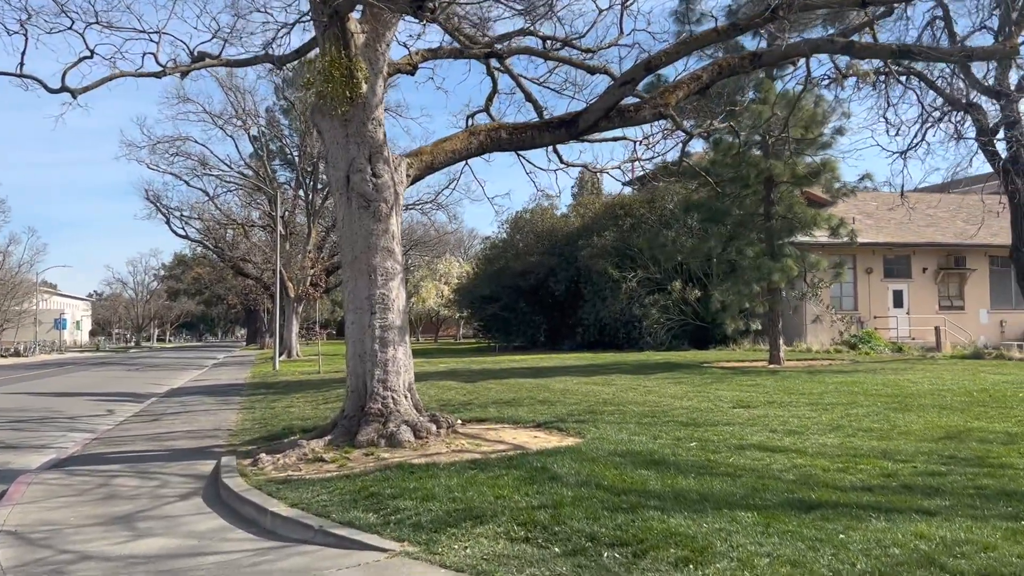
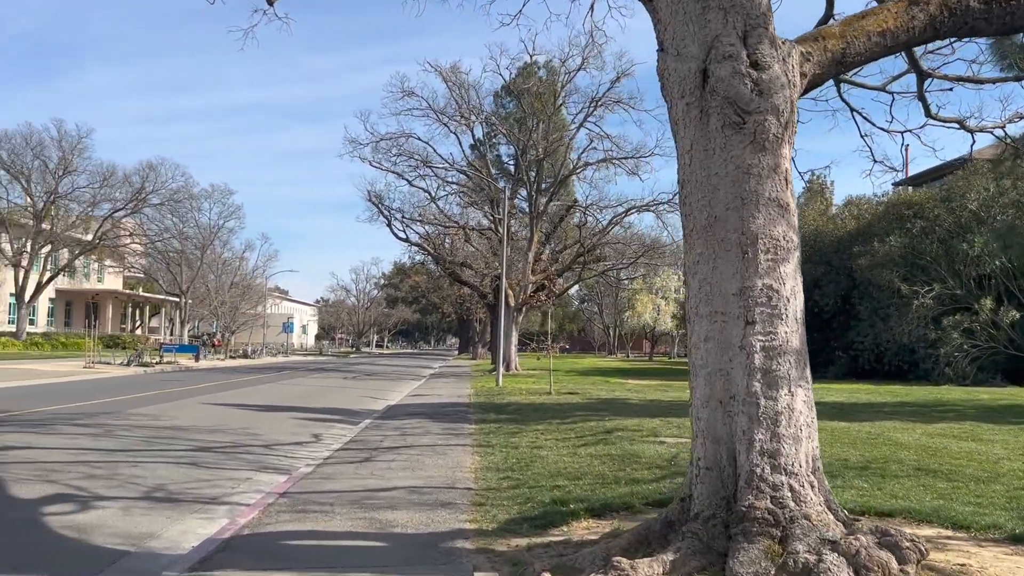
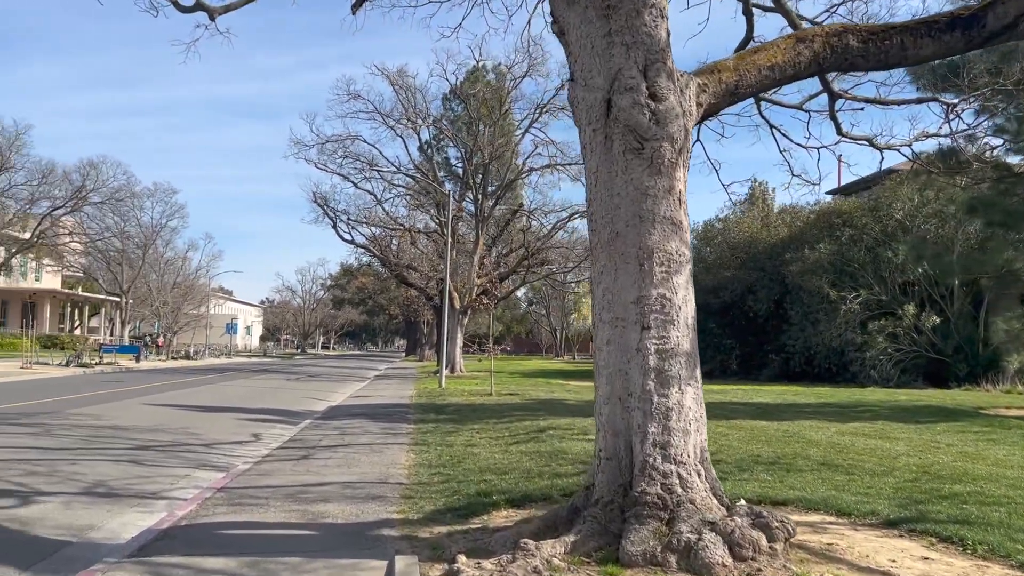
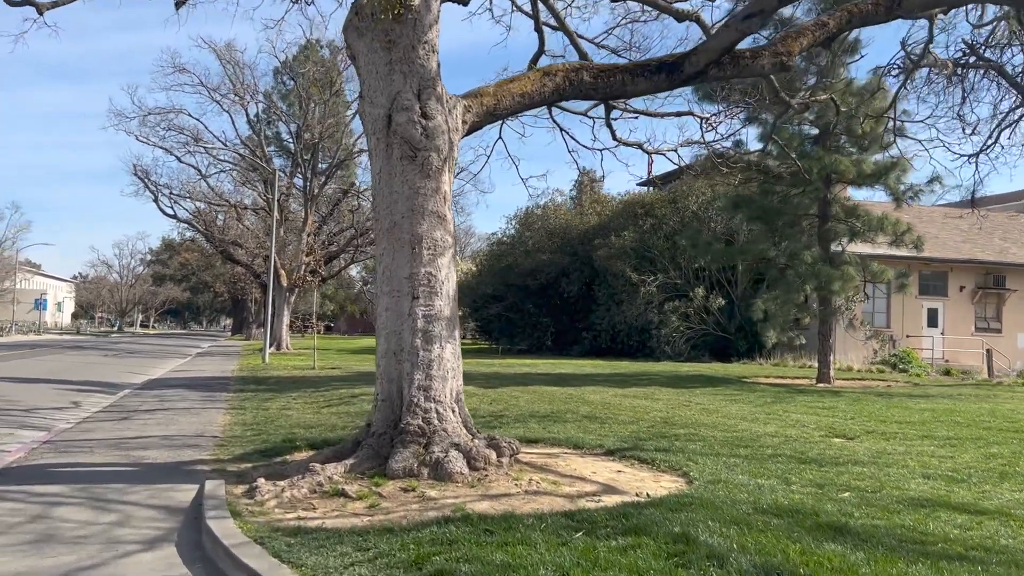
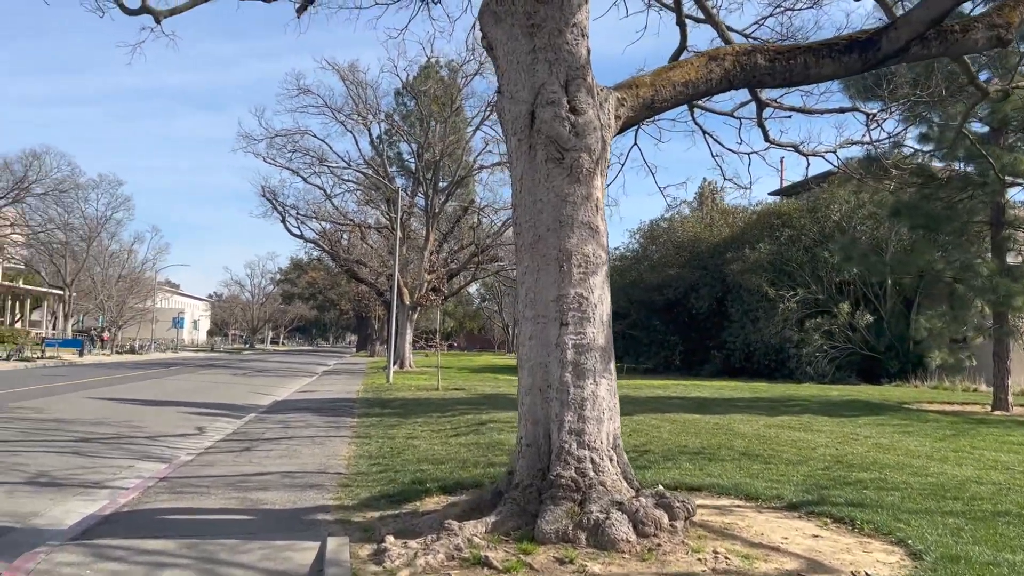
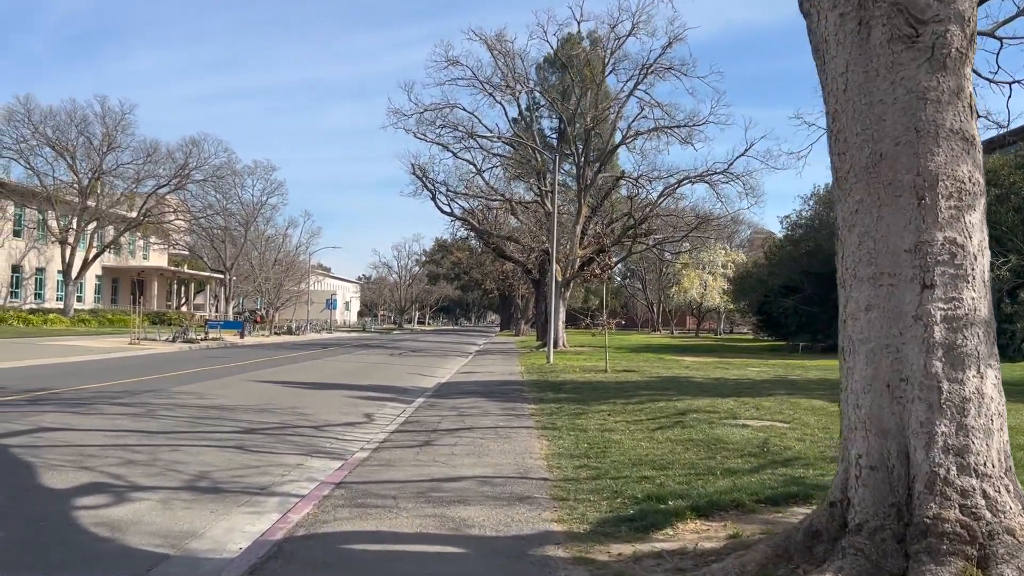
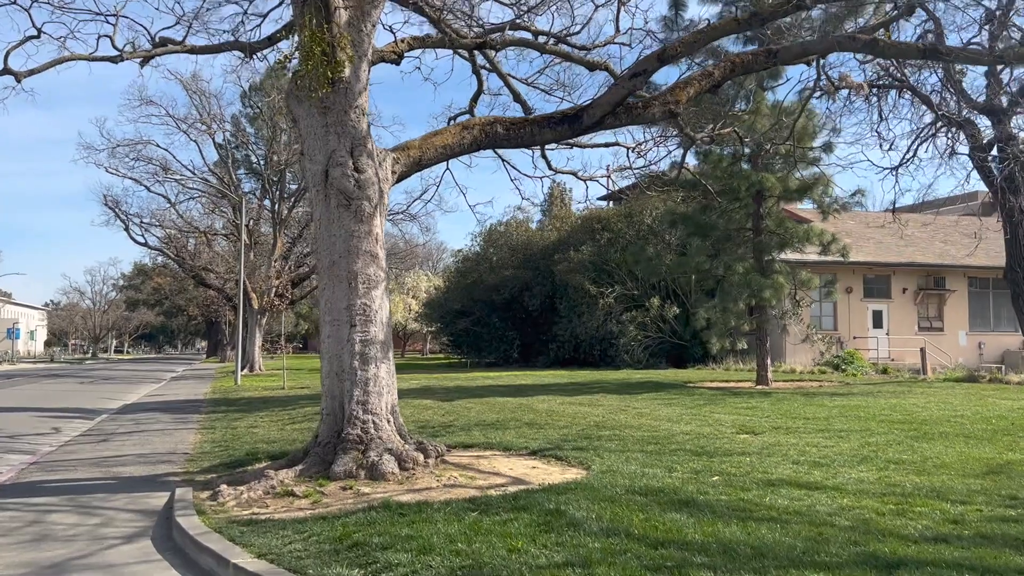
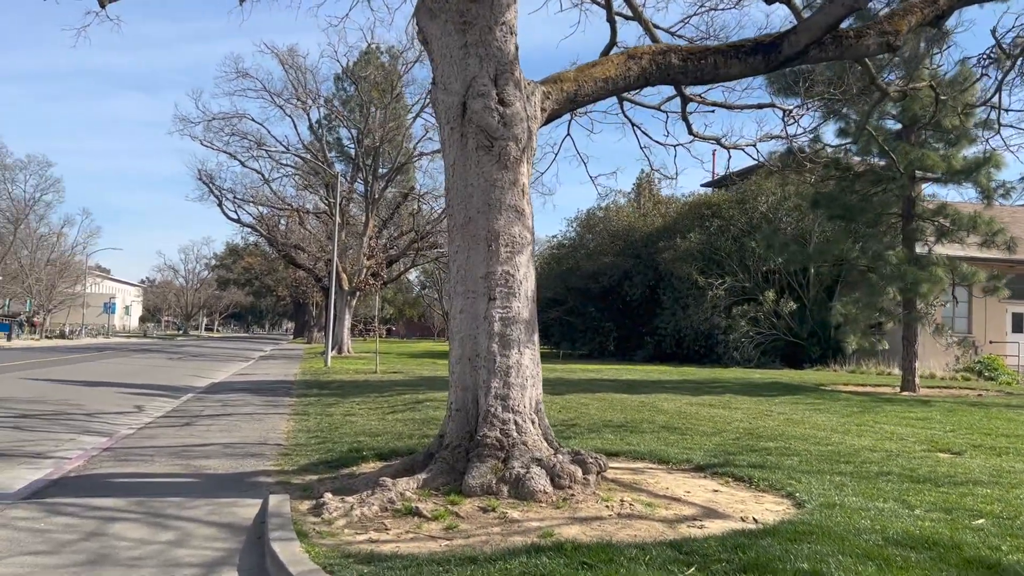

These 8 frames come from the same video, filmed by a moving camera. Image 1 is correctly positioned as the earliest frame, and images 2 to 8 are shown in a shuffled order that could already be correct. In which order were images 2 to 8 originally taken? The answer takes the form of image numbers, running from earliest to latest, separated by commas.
7, 4, 8, 5, 3, 2, 6
